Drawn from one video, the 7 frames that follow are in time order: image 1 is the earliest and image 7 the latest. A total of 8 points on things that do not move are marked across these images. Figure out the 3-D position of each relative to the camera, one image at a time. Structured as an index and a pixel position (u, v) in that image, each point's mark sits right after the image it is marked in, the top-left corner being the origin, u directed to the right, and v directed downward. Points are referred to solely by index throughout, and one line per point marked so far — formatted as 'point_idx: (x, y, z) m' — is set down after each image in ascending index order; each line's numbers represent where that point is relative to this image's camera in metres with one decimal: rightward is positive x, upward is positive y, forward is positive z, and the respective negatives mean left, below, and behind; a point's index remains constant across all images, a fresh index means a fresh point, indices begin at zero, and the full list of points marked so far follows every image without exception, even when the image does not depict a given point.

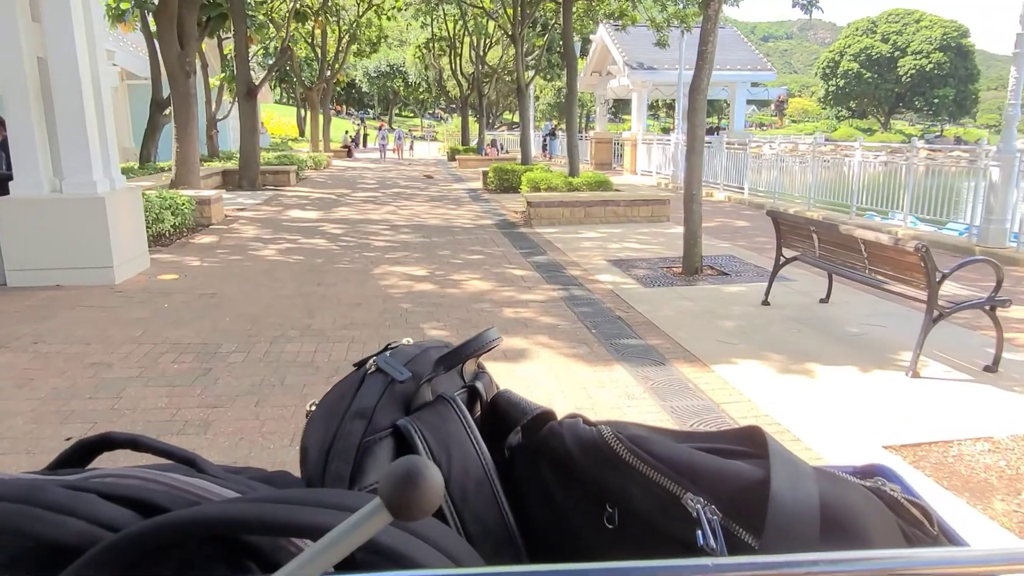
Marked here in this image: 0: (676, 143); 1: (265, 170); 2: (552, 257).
0: (+3.8, +3.3, +17.0) m
1: (-5.4, +2.5, +16.3) m
2: (+0.3, +0.5, +8.4) m
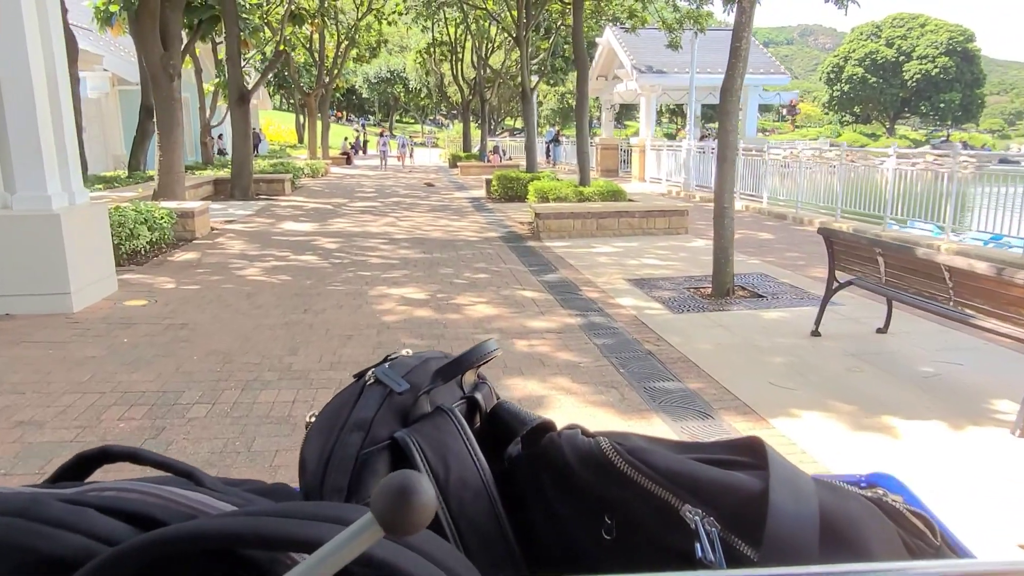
0: (+3.9, +3.0, +16.4) m
1: (-5.3, +2.2, +15.6) m
2: (+0.4, +0.2, +7.7) m
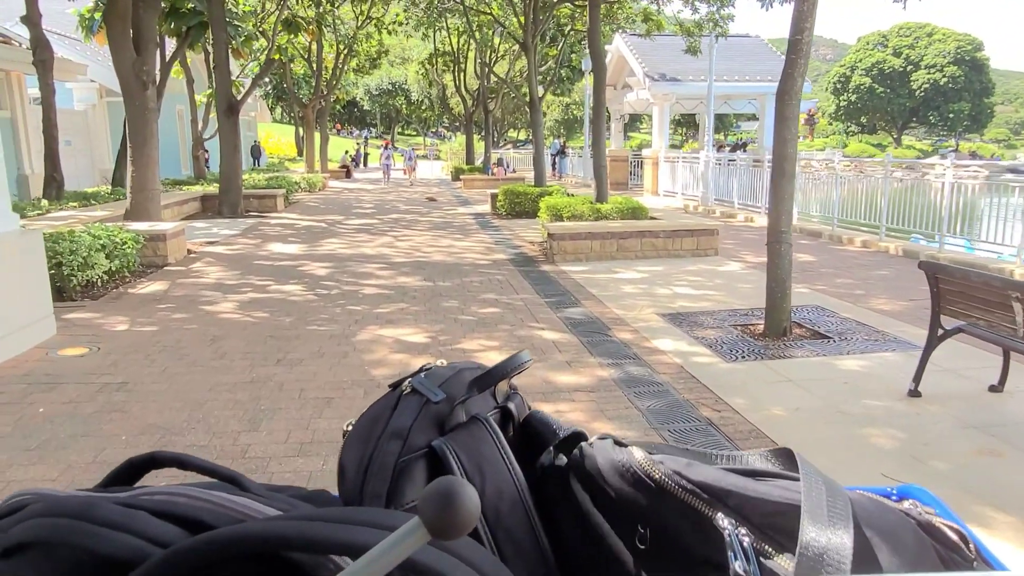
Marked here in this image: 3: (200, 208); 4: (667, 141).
0: (+4.0, +2.6, +15.5) m
1: (-5.2, +1.8, +14.7) m
2: (+0.5, 0.0, +6.8) m
3: (-6.0, +1.5, +14.4) m
4: (+3.9, +3.6, +18.6) m
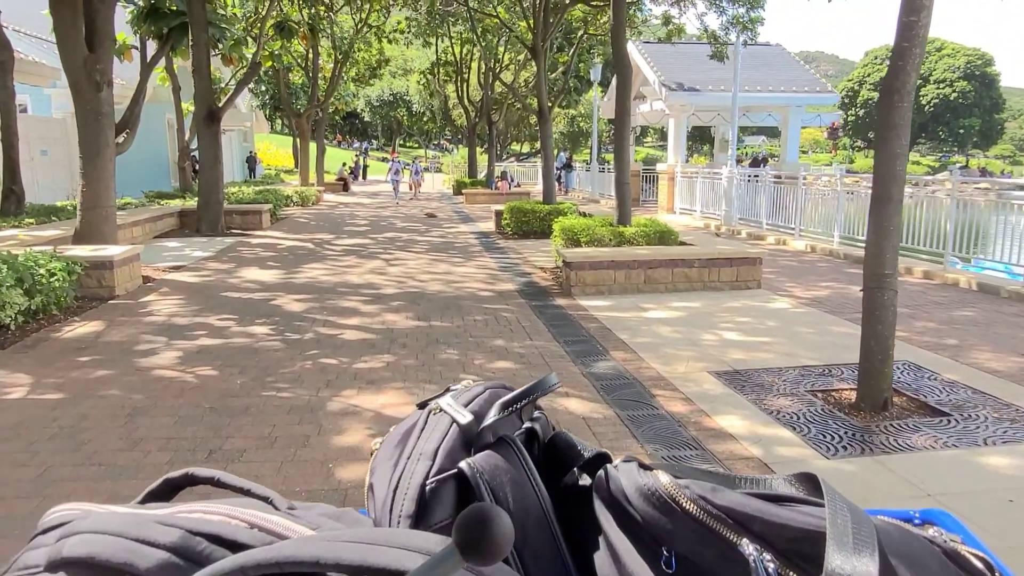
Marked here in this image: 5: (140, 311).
0: (+4.1, +2.1, +14.3) m
1: (-5.1, +1.4, +13.5) m
2: (+0.6, -0.4, +5.6) m
3: (-5.9, +1.1, +13.2) m
4: (+4.0, +3.1, +17.5) m
5: (-3.0, -0.2, +6.0) m
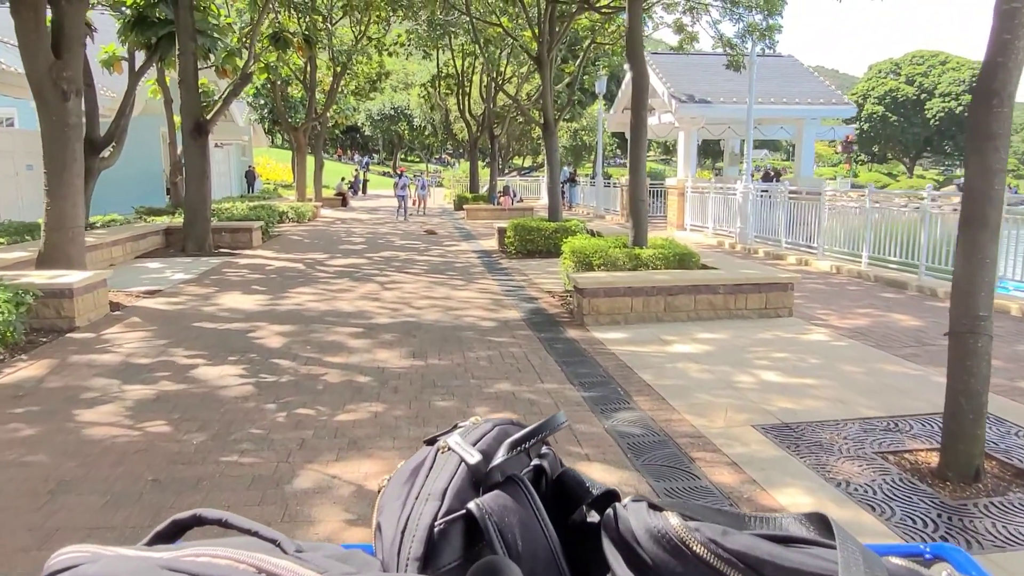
0: (+4.2, +1.7, +13.7) m
1: (-5.0, +1.0, +12.9) m
2: (+0.7, -0.6, +4.9) m
3: (-5.8, +0.8, +12.6) m
4: (+4.1, +2.7, +16.9) m
5: (-2.9, -0.4, +5.3) m
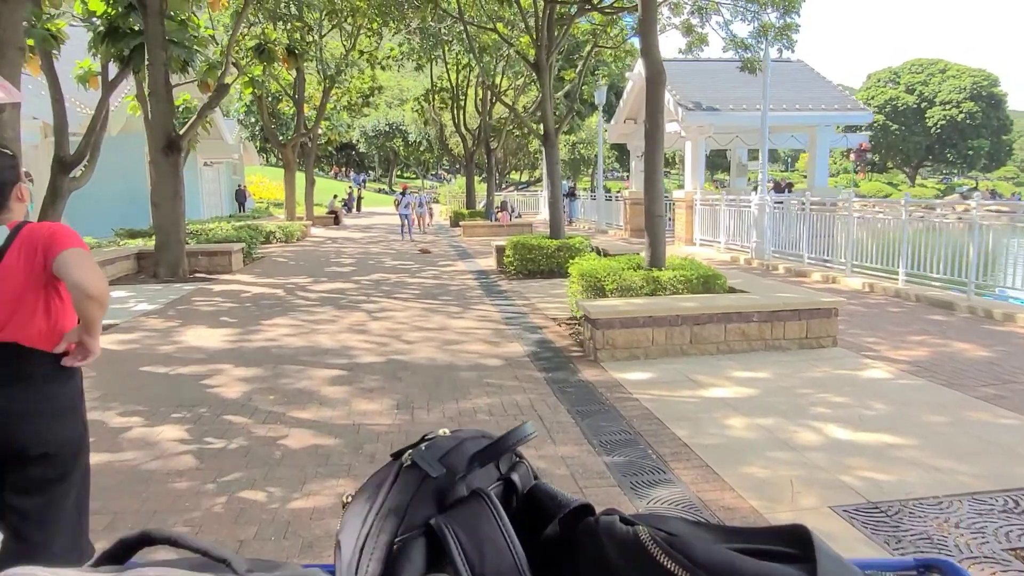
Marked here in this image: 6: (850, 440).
0: (+4.2, +1.4, +12.8) m
1: (-5.0, +0.6, +12.0) m
2: (+0.7, -0.8, +4.0) m
3: (-5.9, +0.3, +11.7) m
4: (+4.0, +2.3, +16.0) m
5: (-2.9, -0.7, +4.4) m
6: (+1.7, -0.8, +3.8) m
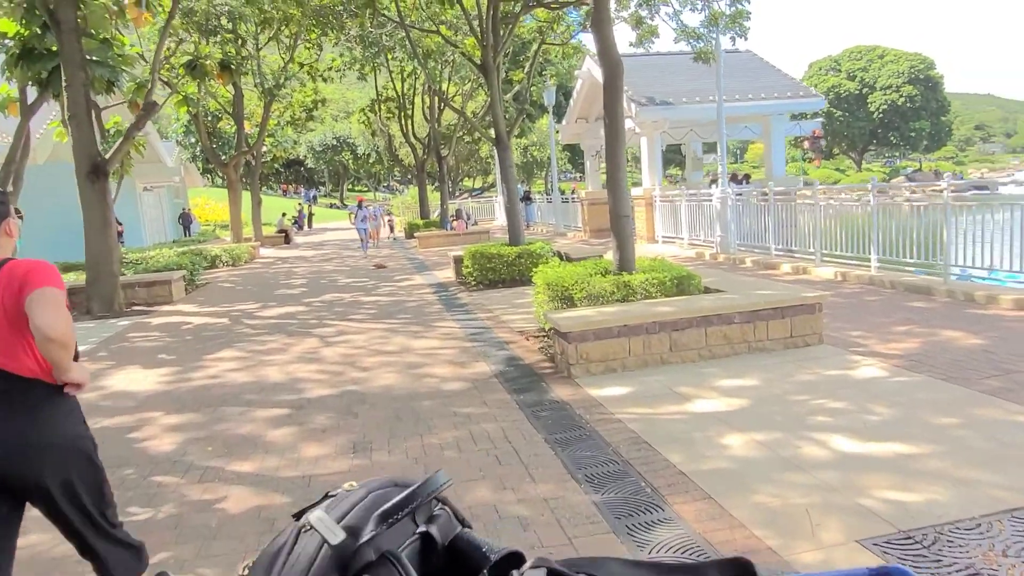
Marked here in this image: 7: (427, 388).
0: (+3.4, +1.5, +12.5) m
1: (-5.6, +0.1, +11.3) m
2: (+0.6, -0.8, +3.6) m
3: (-6.4, -0.2, +10.9) m
4: (+3.1, +2.3, +15.8) m
5: (-3.1, -1.0, +3.8) m
6: (+1.6, -0.8, +3.4) m
7: (-0.6, -0.7, +5.2) m
